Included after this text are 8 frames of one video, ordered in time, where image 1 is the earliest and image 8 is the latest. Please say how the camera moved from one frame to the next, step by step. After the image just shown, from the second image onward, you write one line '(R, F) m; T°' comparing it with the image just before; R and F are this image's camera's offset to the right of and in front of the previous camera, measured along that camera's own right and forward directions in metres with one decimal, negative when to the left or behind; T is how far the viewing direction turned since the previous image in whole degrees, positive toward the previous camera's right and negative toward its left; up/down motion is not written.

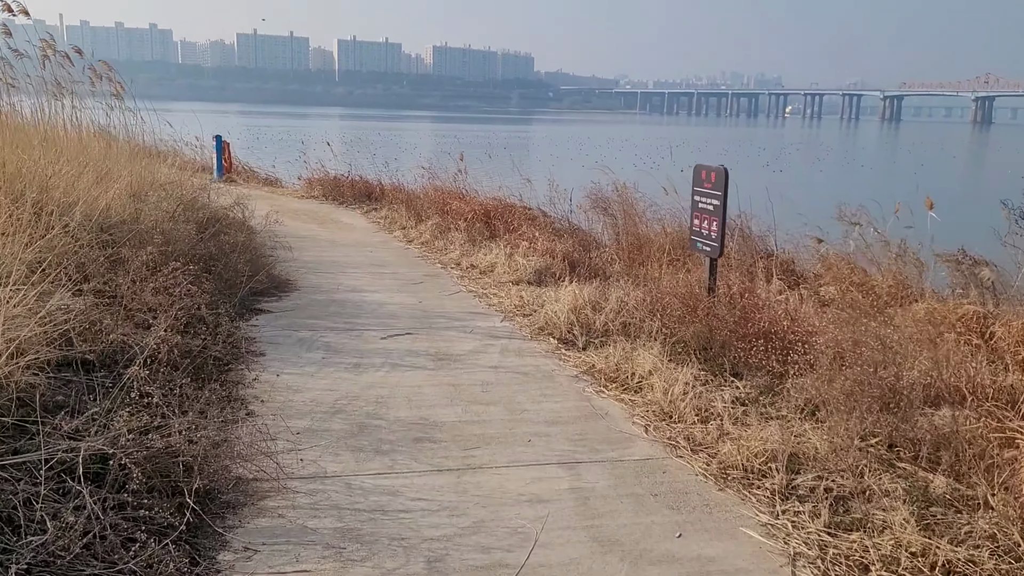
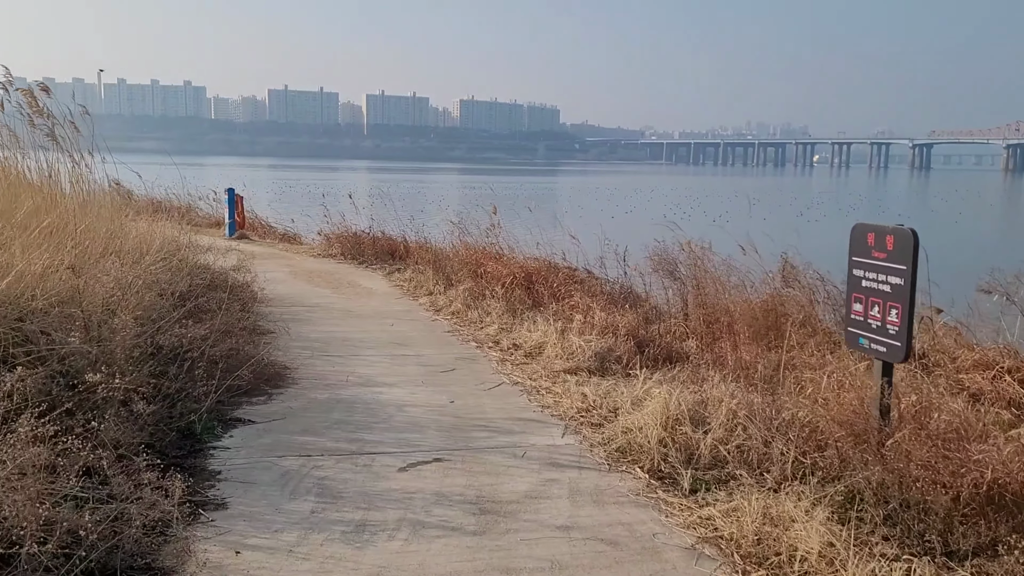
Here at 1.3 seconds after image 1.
(-0.2, +1.5) m; -2°
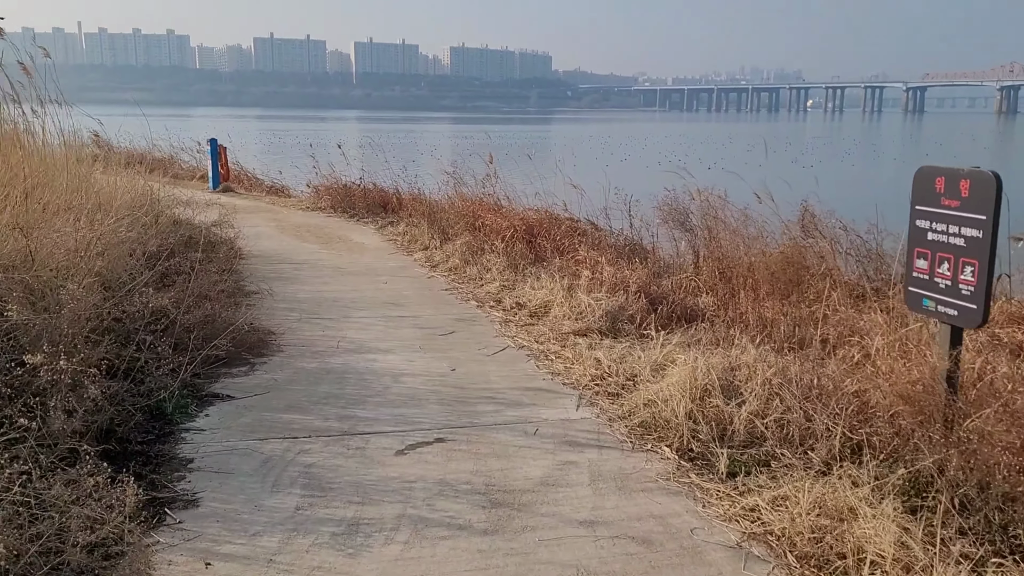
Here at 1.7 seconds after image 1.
(-0.1, +0.5) m; 0°
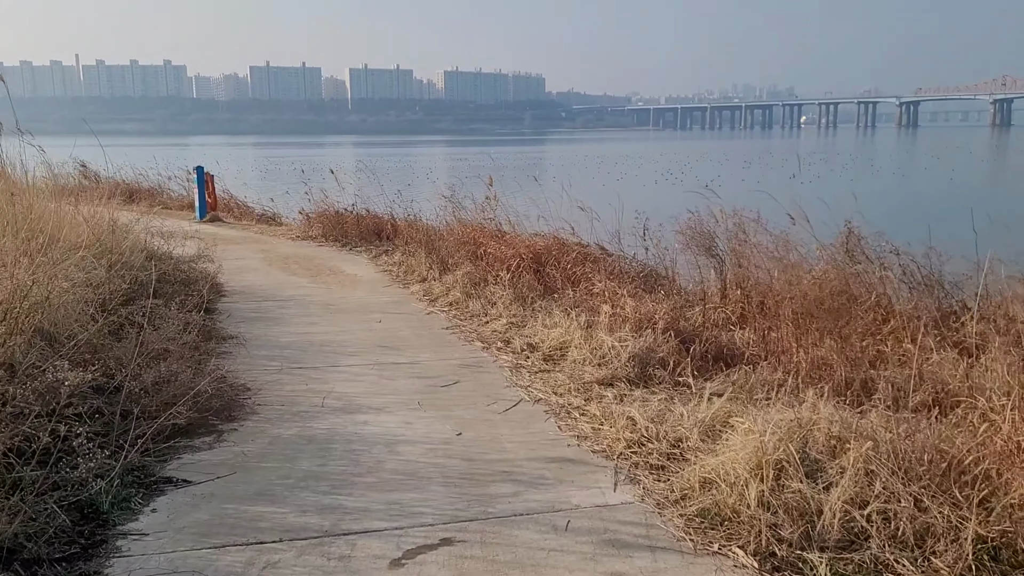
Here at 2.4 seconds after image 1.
(-0.1, +0.7) m; 0°
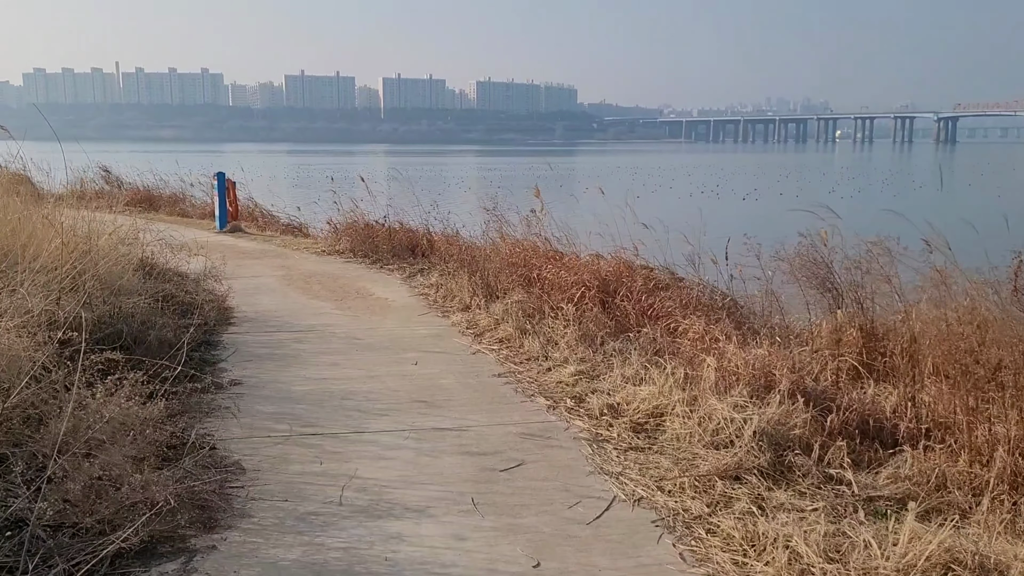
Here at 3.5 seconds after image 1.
(-0.3, +1.2) m; -2°
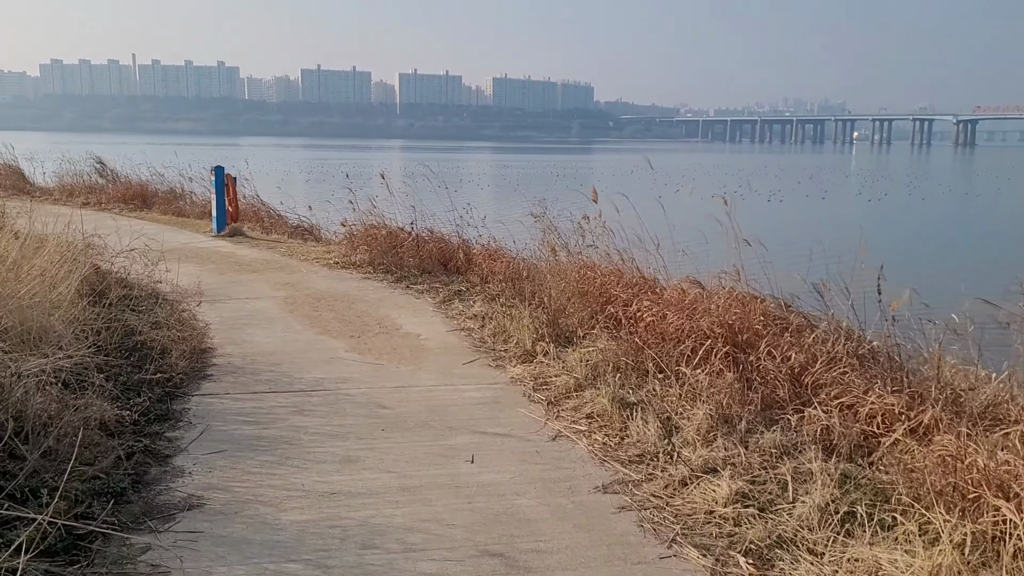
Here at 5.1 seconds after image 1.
(-0.4, +1.8) m; -1°
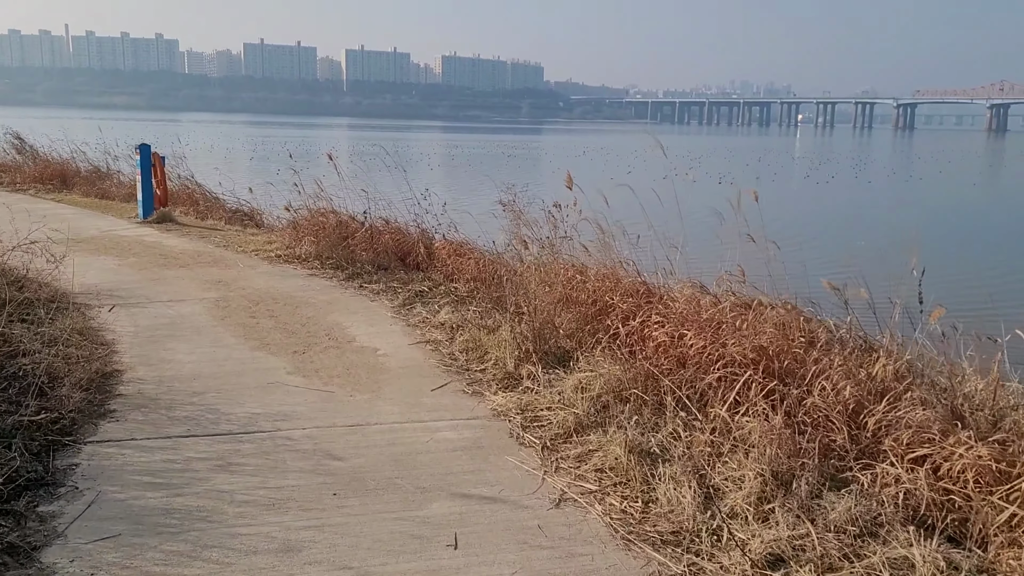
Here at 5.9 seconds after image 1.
(-0.2, +0.9) m; +4°
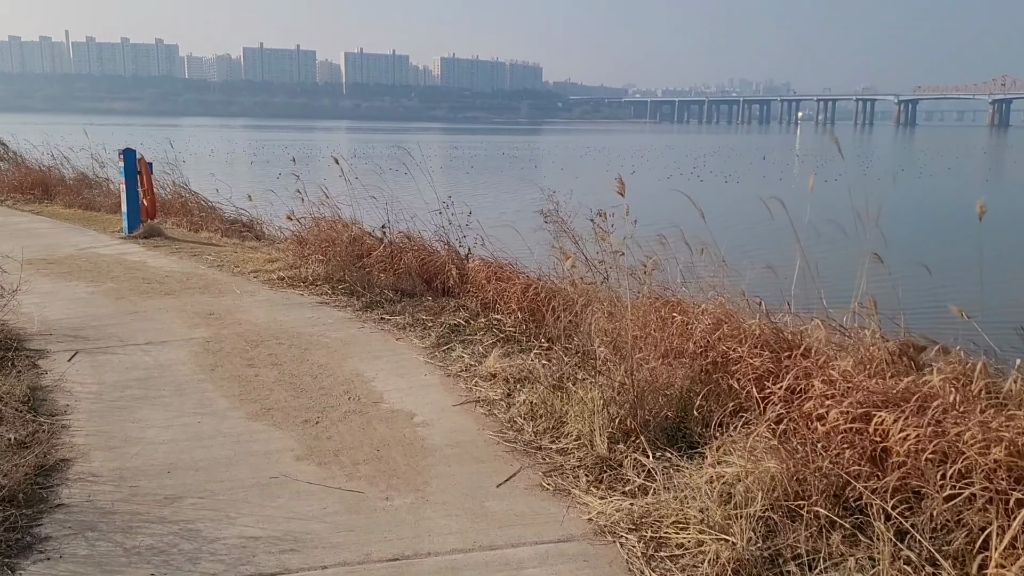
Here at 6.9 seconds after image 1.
(-0.4, +1.2) m; 0°
